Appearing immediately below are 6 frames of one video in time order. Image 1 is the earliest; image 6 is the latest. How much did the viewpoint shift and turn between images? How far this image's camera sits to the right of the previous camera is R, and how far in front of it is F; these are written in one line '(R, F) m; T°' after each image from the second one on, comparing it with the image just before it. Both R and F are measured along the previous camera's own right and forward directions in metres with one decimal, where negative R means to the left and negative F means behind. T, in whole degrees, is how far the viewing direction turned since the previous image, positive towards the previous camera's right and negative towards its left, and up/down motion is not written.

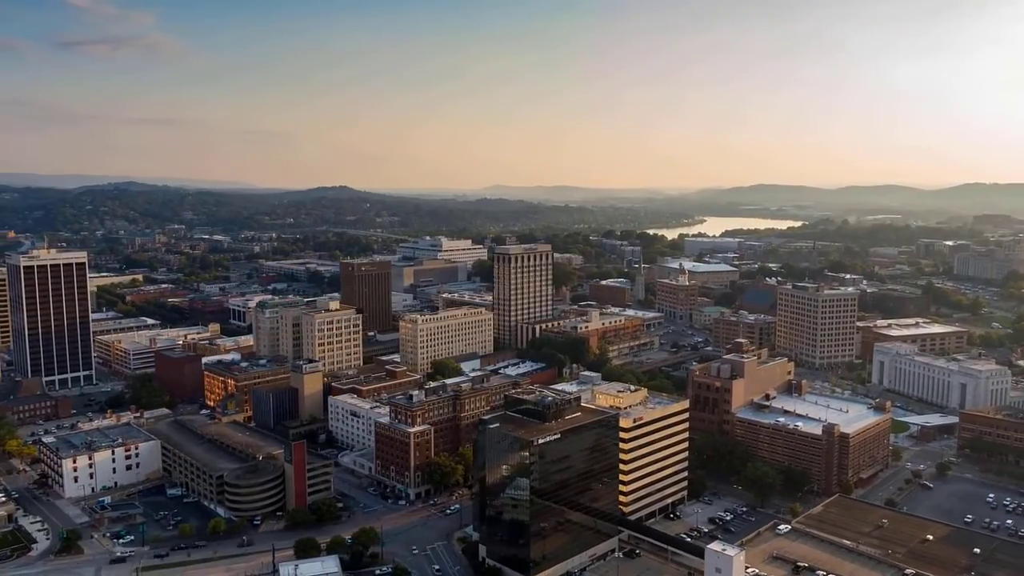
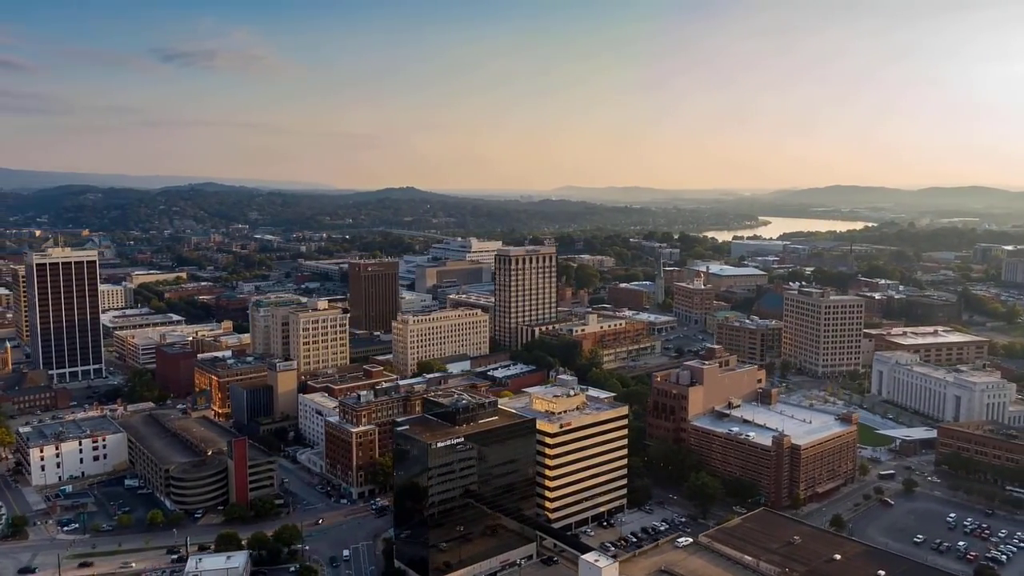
(+6.8, +0.5) m; -5°
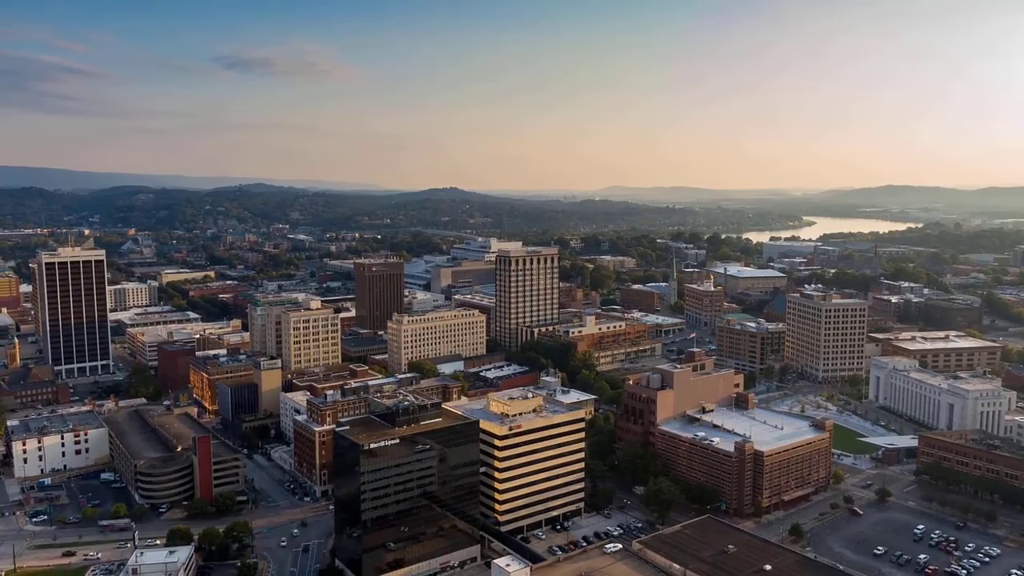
(+4.6, +0.3) m; -3°
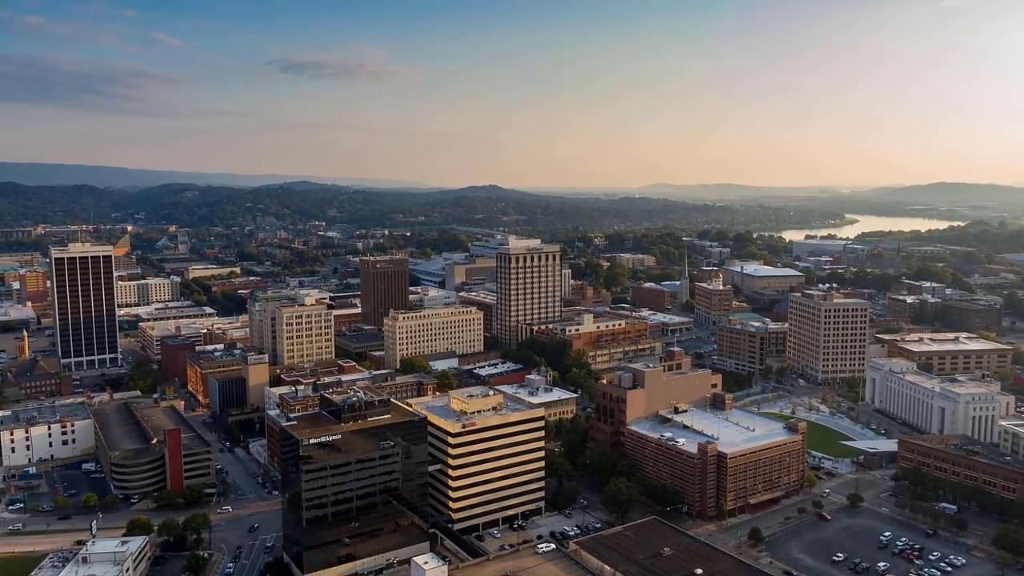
(+4.2, +0.3) m; -3°
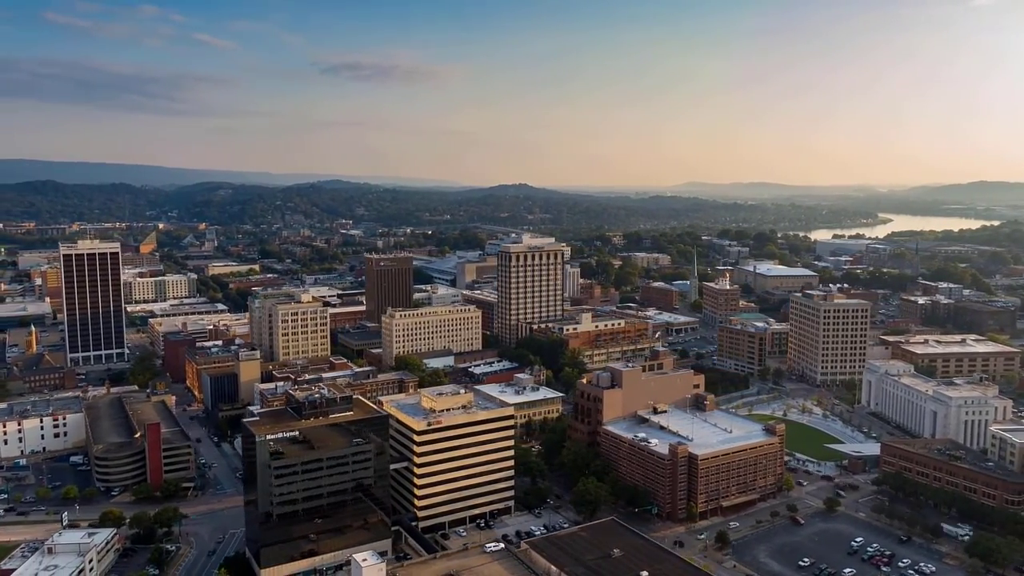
(+3.1, +0.2) m; -2°
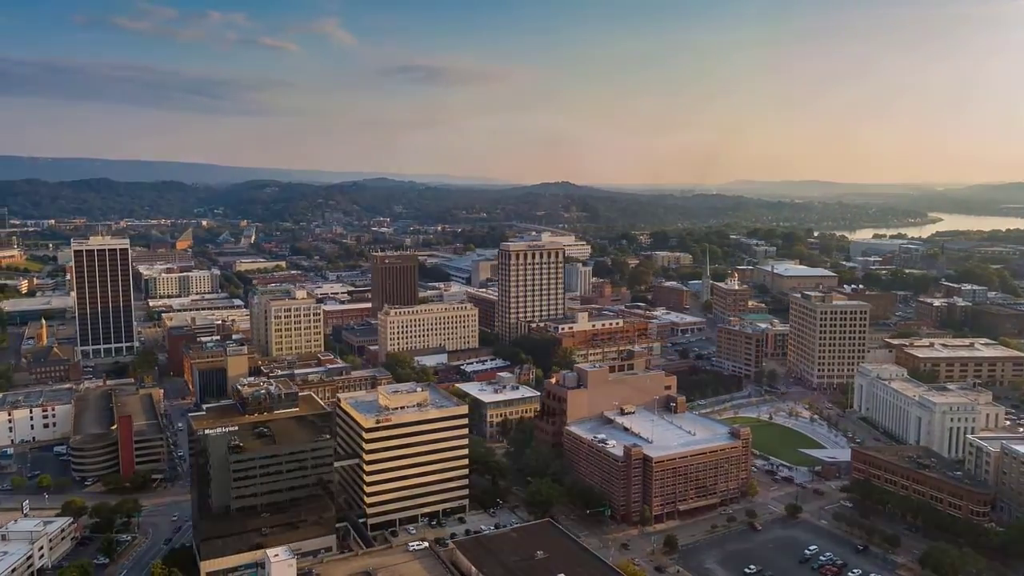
(+4.5, +0.3) m; -3°
